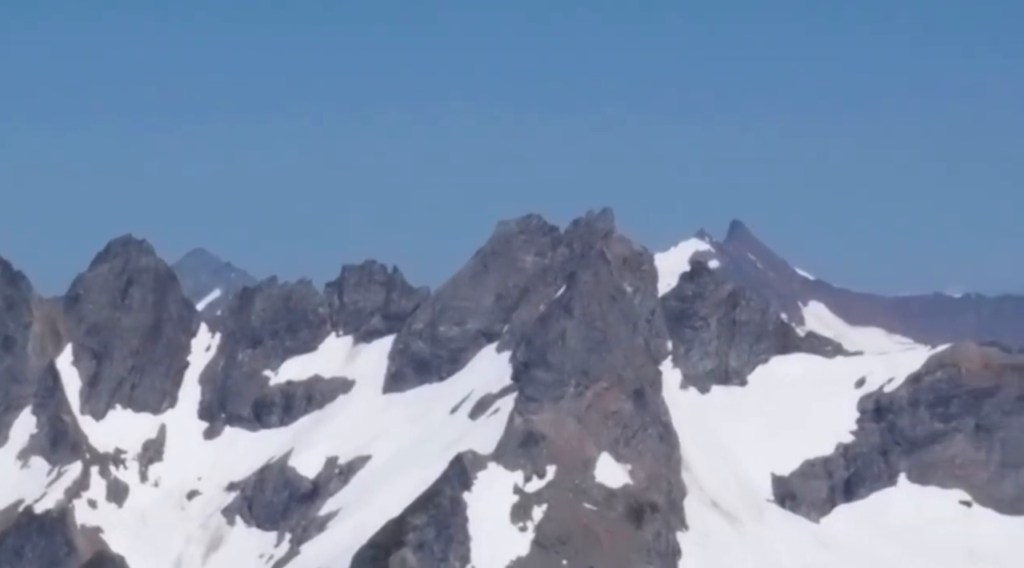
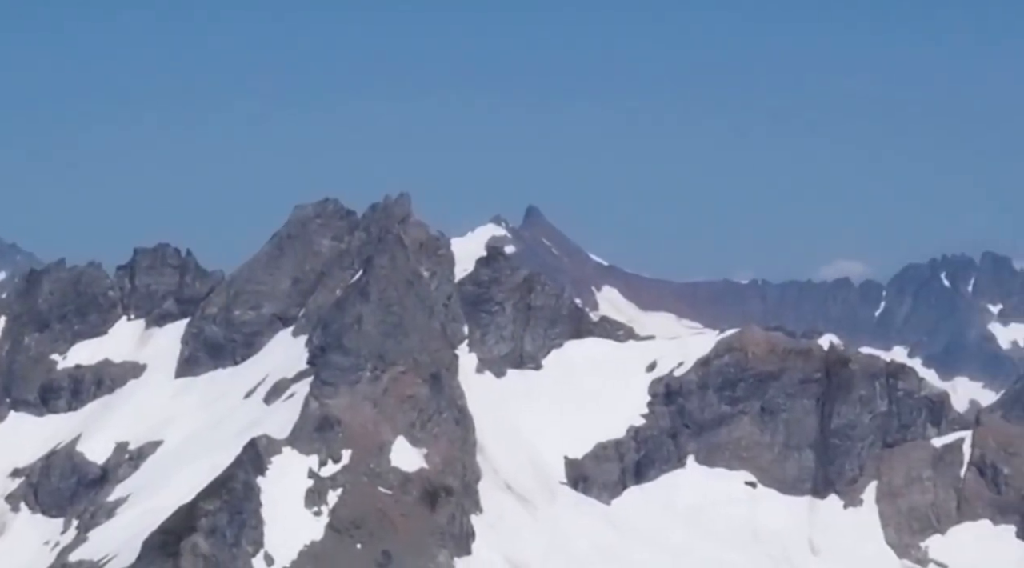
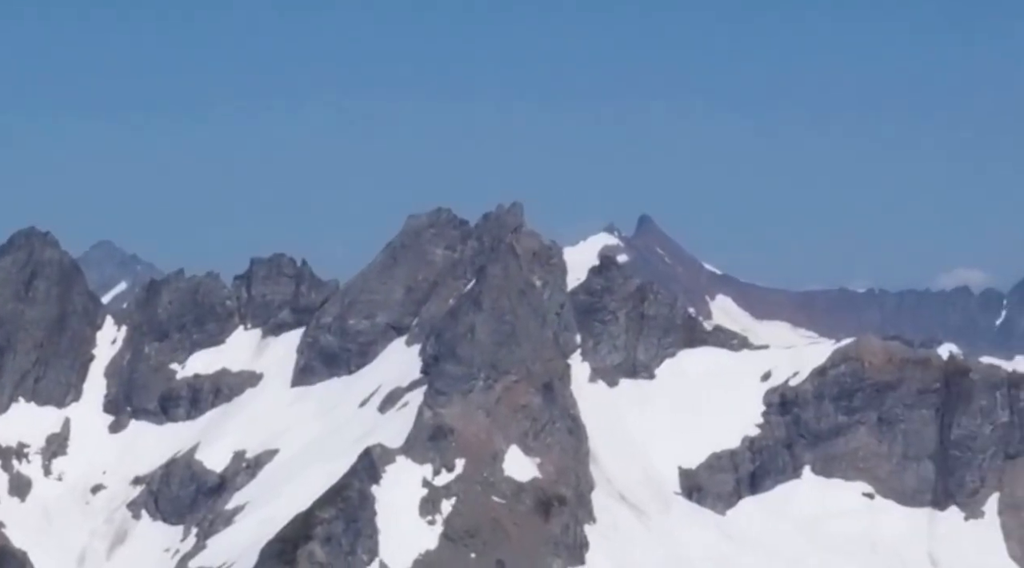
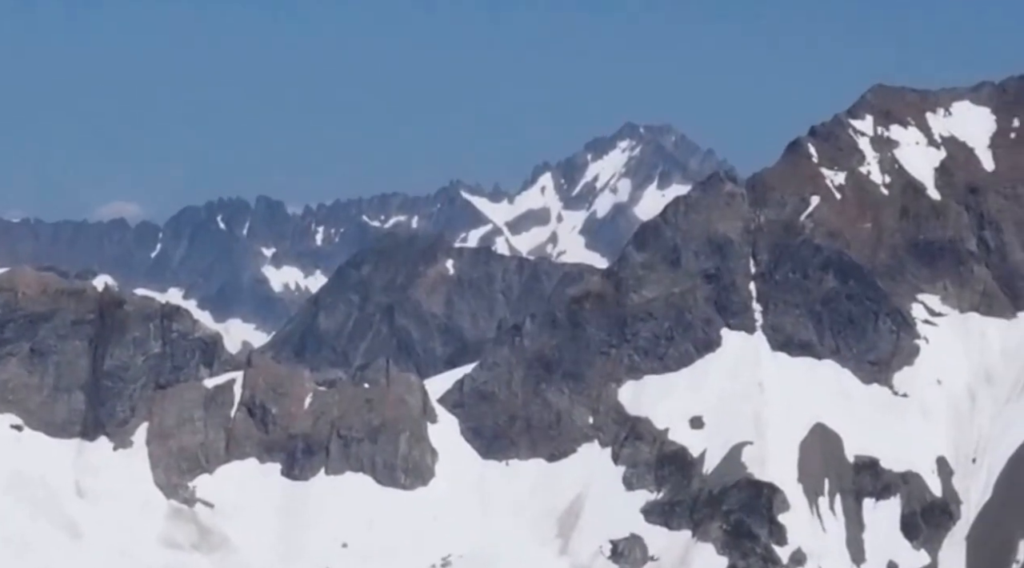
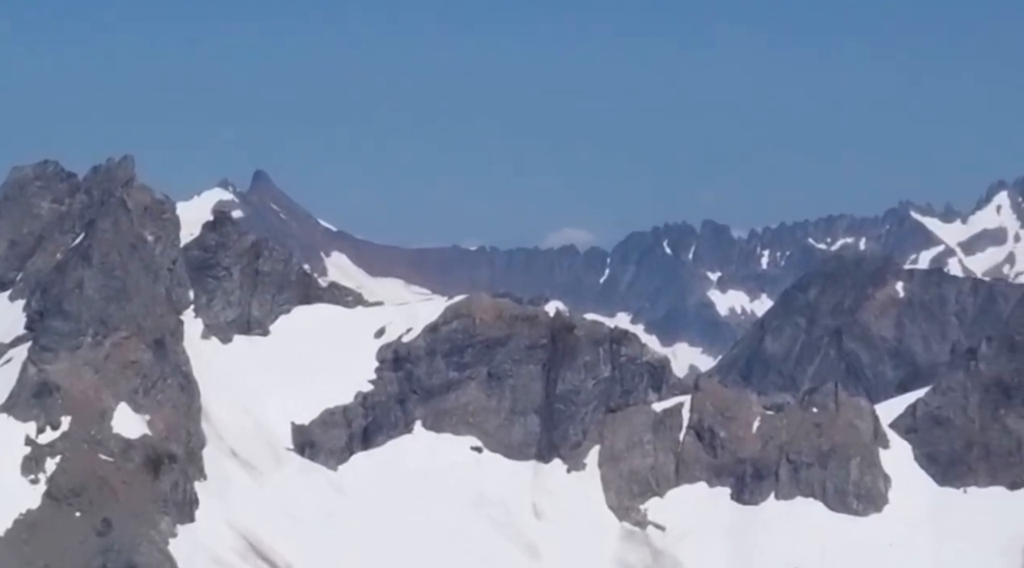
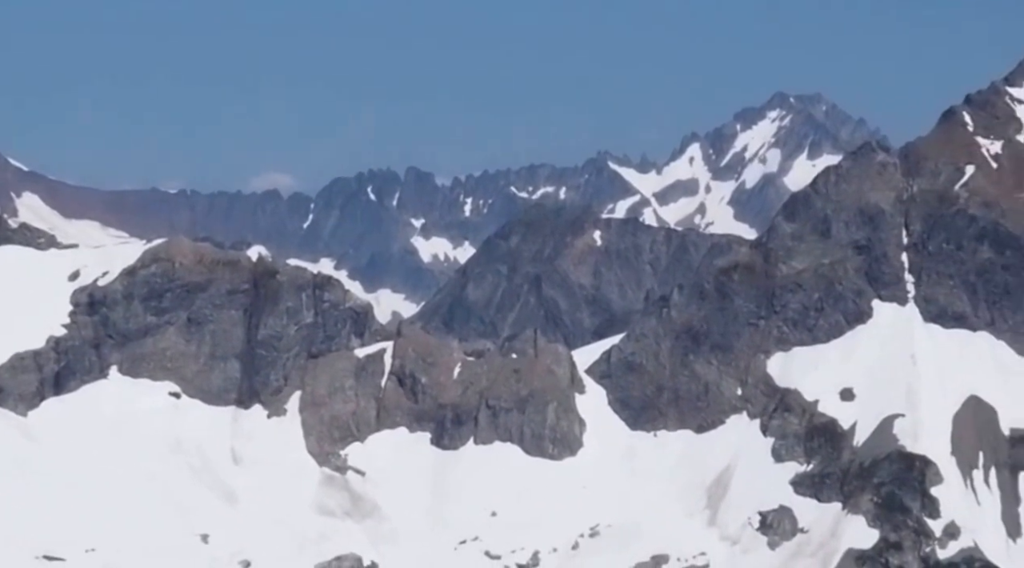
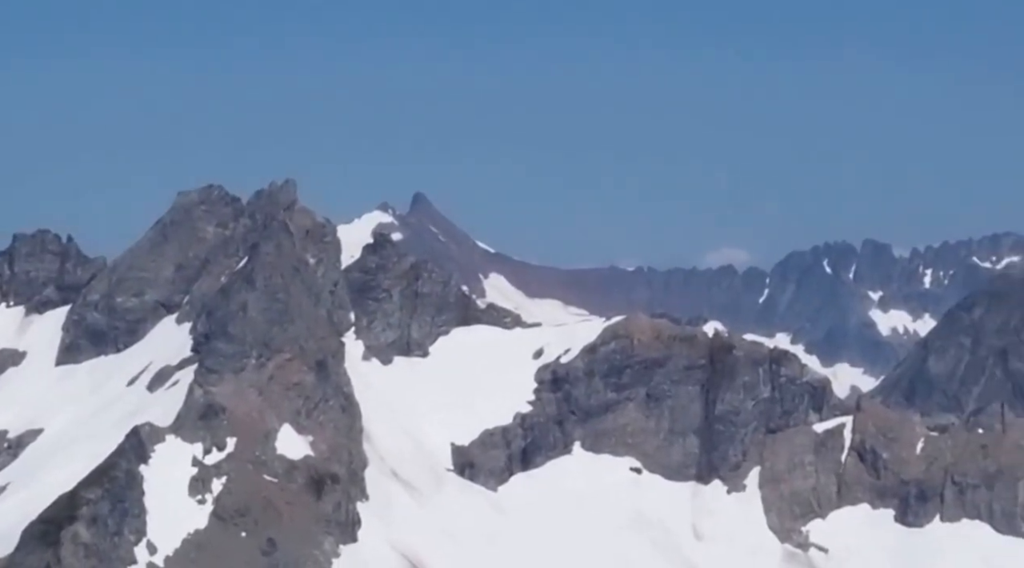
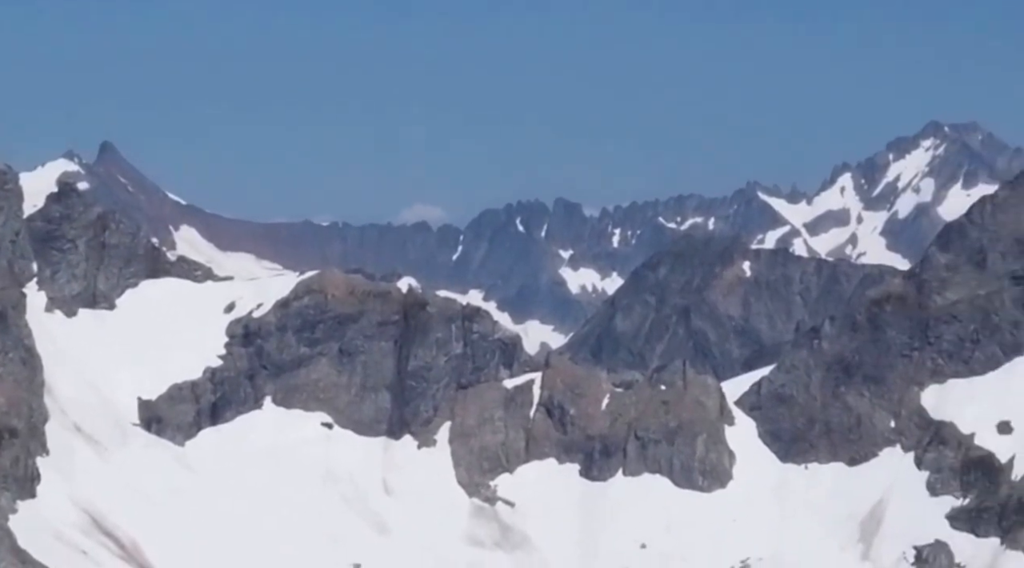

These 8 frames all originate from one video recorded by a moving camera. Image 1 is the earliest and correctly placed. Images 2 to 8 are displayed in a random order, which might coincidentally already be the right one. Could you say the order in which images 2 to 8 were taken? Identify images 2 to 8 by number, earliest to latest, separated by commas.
3, 2, 7, 5, 8, 6, 4
